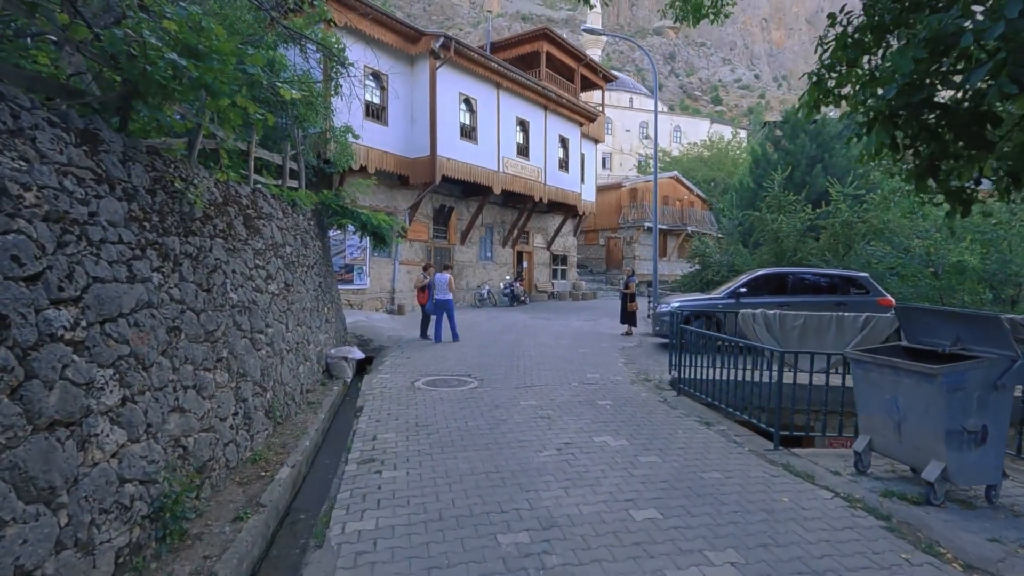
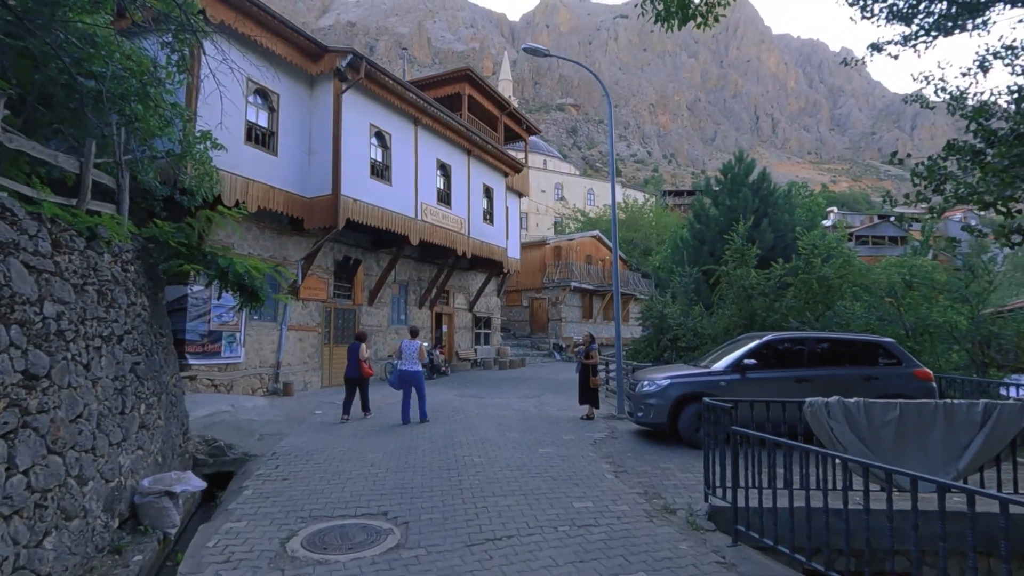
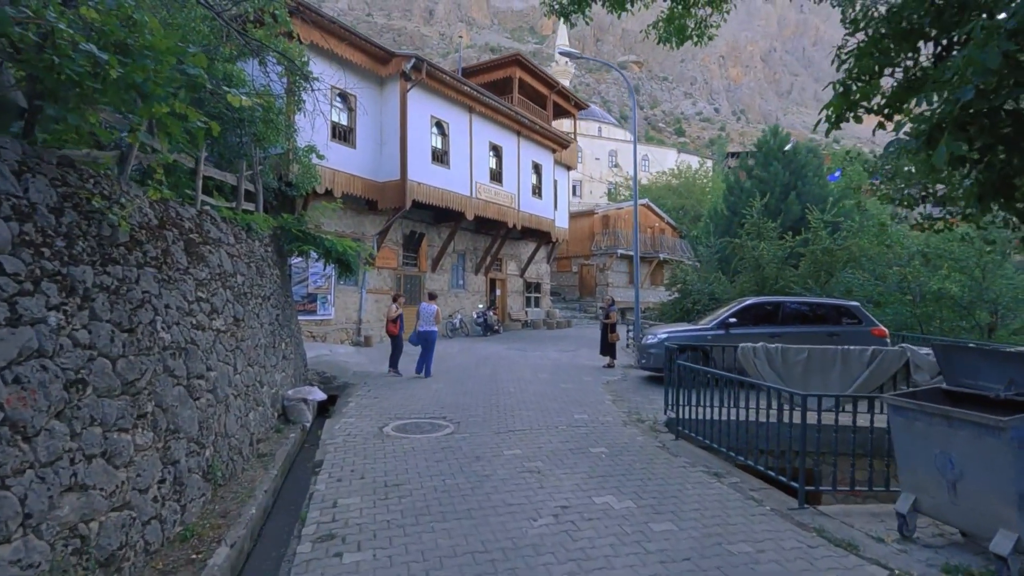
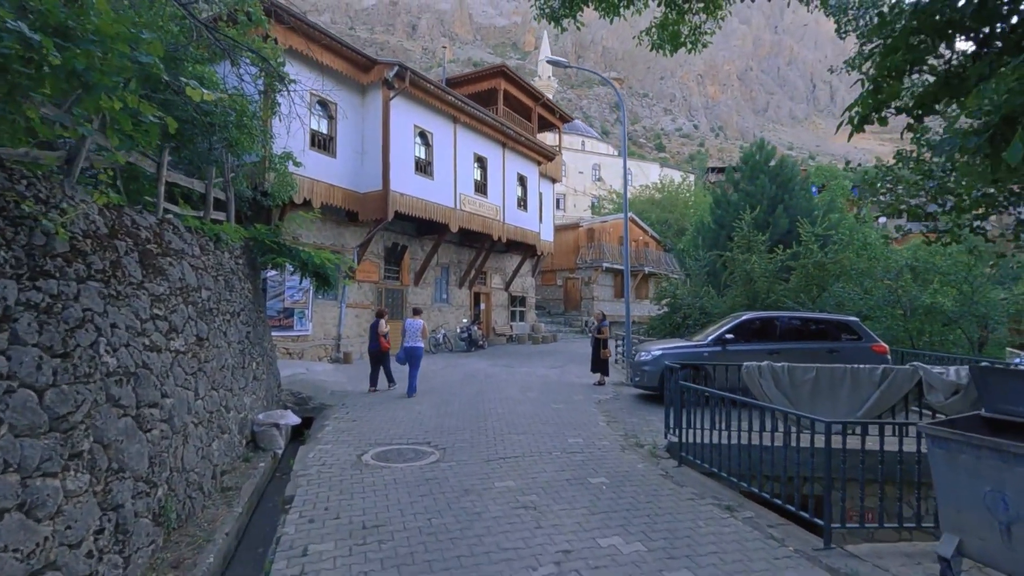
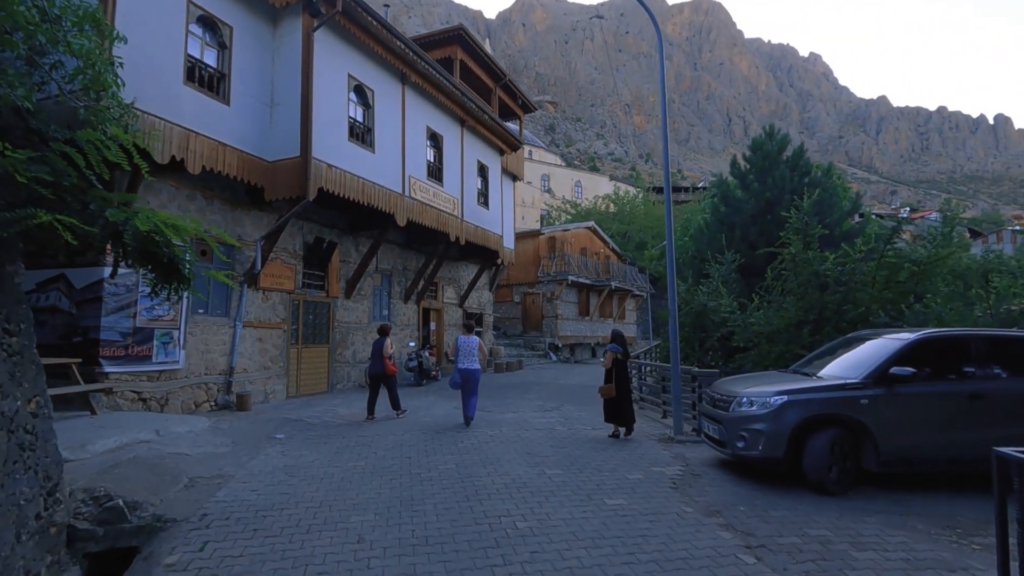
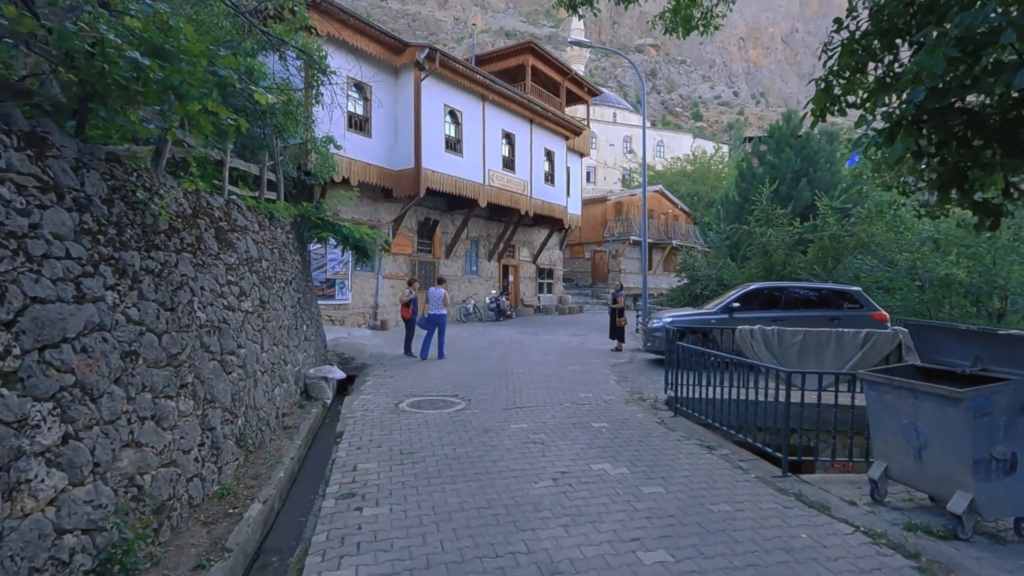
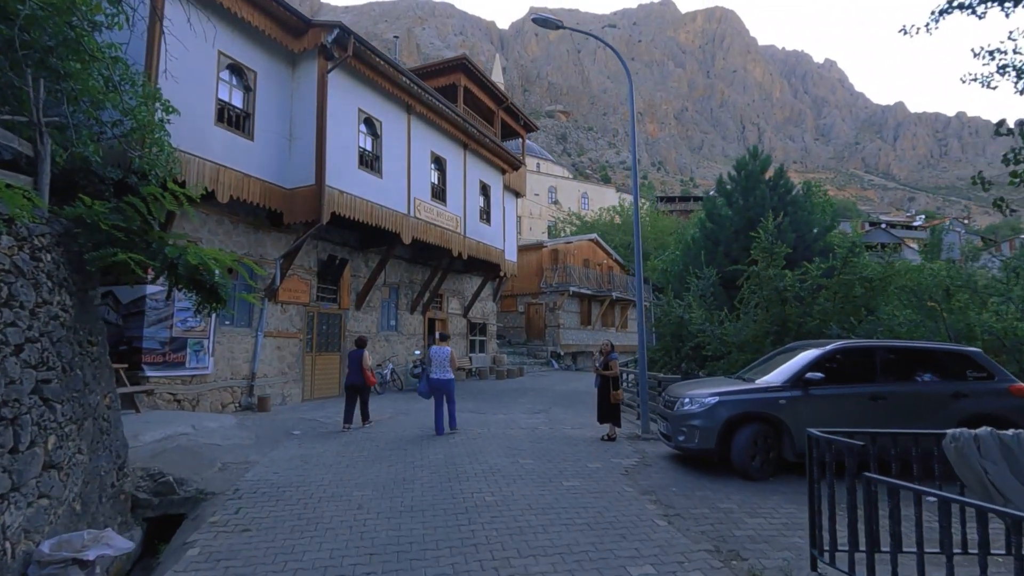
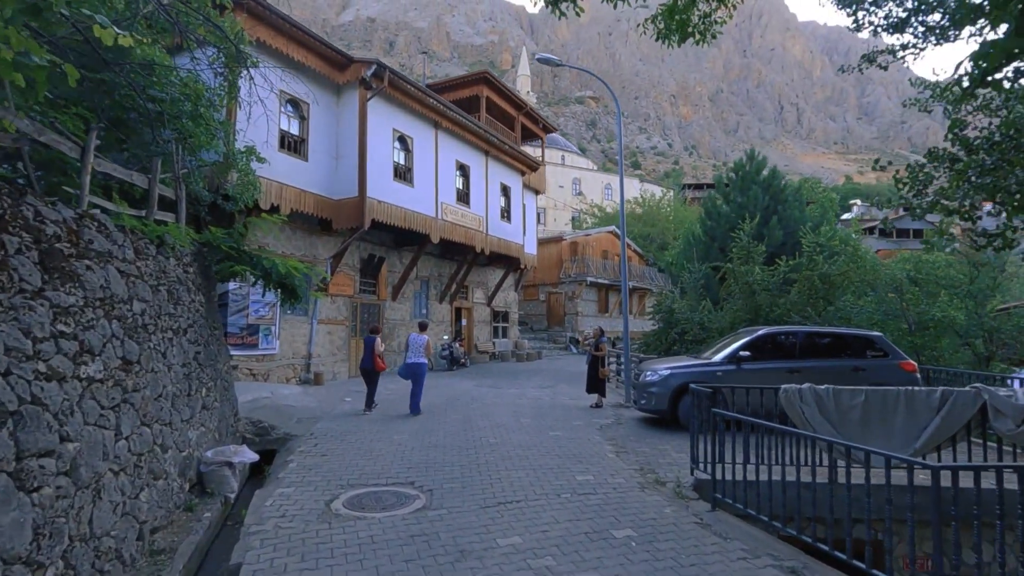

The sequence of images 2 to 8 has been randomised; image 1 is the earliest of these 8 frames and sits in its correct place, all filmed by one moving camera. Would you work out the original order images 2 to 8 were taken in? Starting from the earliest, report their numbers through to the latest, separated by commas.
6, 3, 4, 8, 2, 7, 5
